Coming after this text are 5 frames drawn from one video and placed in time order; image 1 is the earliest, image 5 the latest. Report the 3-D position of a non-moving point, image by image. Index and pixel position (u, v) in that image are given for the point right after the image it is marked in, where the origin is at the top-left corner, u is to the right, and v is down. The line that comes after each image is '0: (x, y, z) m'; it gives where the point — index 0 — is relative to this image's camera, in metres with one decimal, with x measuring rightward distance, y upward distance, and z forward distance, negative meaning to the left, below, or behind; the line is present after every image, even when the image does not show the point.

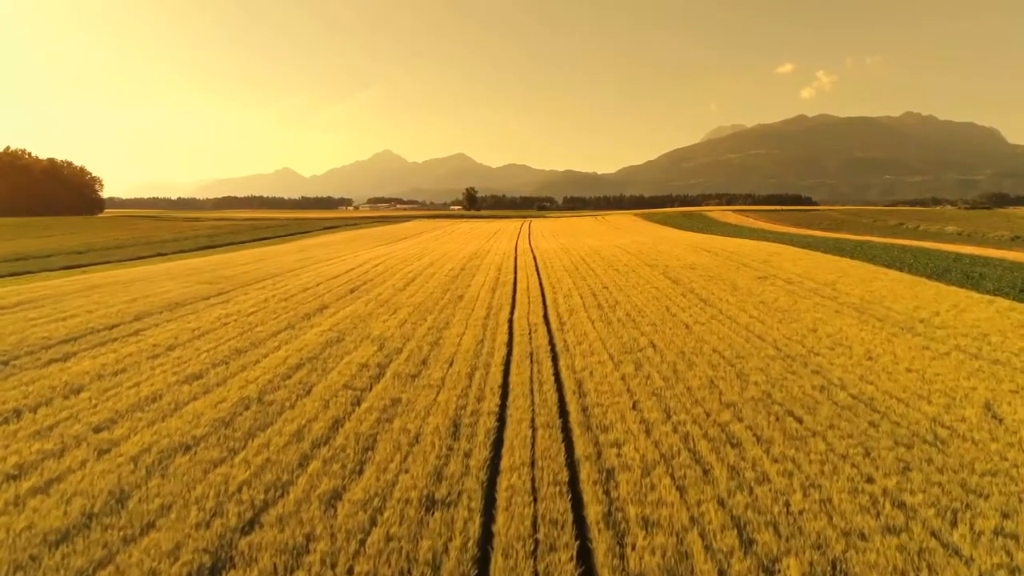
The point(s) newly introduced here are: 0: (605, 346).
0: (+1.7, -1.1, +10.4) m
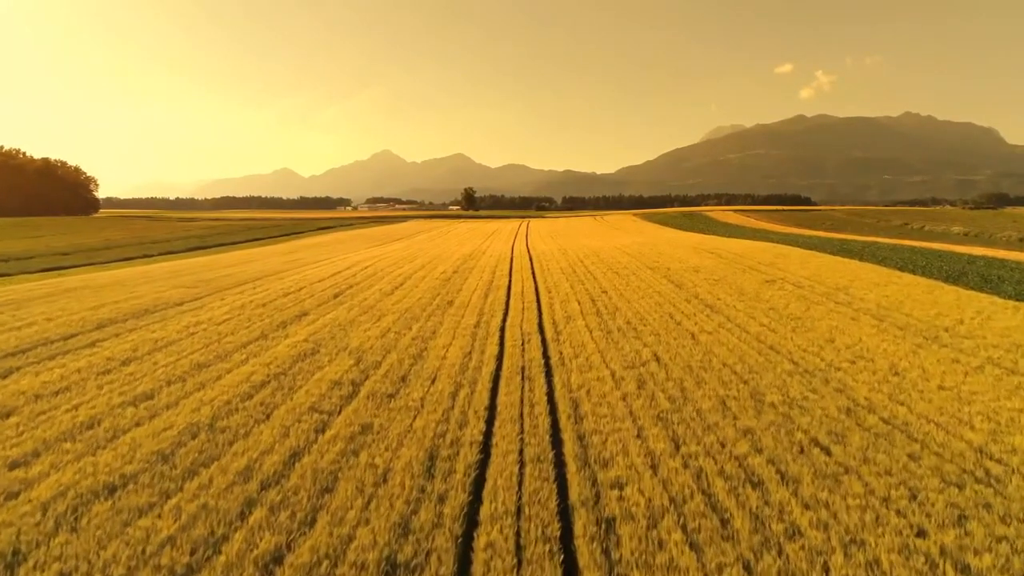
0: (+1.6, -1.2, +9.5) m
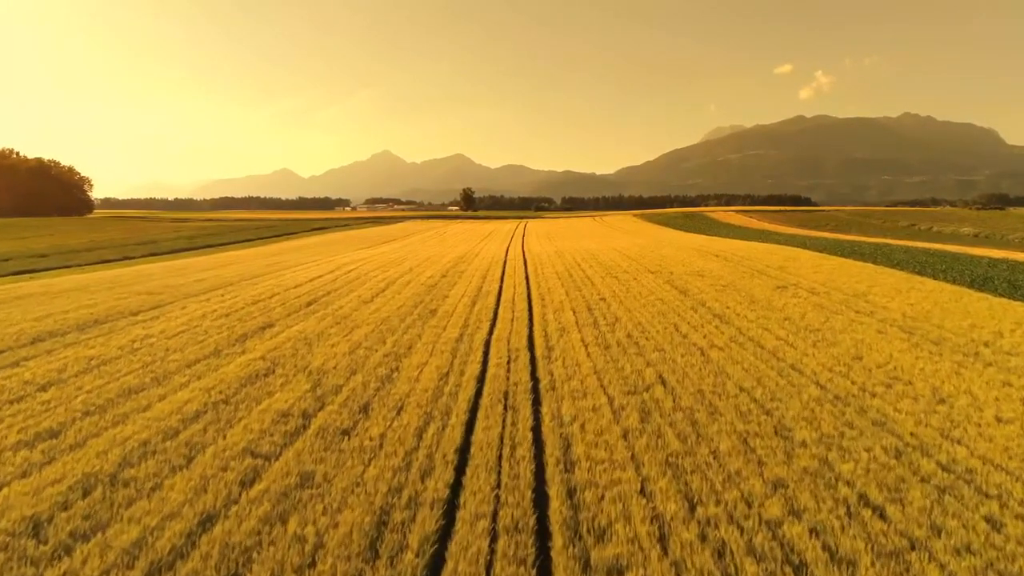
0: (+1.3, -1.4, +8.2) m
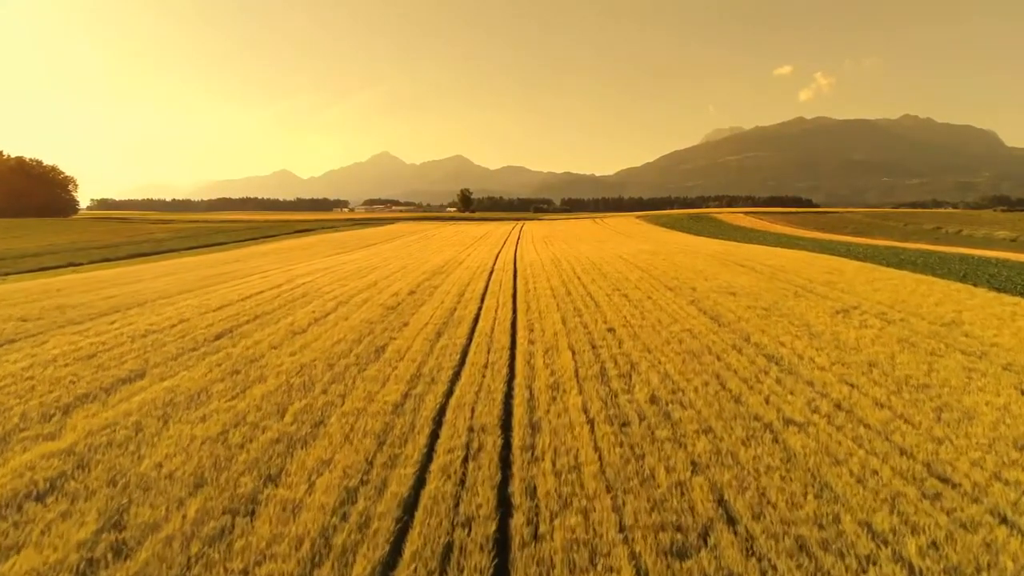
0: (+0.9, -1.9, +4.6) m
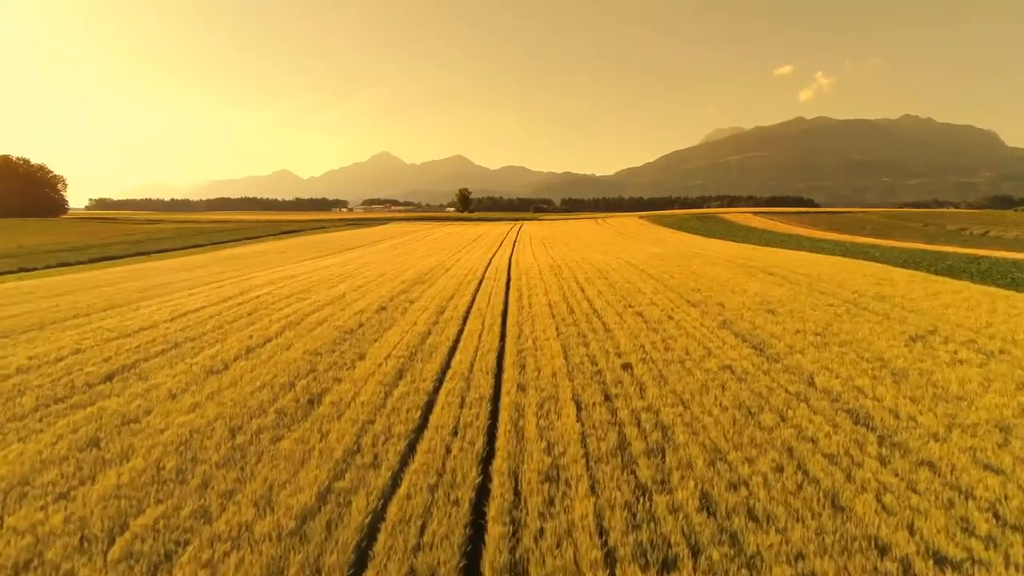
0: (+0.7, -2.3, +1.9) m
